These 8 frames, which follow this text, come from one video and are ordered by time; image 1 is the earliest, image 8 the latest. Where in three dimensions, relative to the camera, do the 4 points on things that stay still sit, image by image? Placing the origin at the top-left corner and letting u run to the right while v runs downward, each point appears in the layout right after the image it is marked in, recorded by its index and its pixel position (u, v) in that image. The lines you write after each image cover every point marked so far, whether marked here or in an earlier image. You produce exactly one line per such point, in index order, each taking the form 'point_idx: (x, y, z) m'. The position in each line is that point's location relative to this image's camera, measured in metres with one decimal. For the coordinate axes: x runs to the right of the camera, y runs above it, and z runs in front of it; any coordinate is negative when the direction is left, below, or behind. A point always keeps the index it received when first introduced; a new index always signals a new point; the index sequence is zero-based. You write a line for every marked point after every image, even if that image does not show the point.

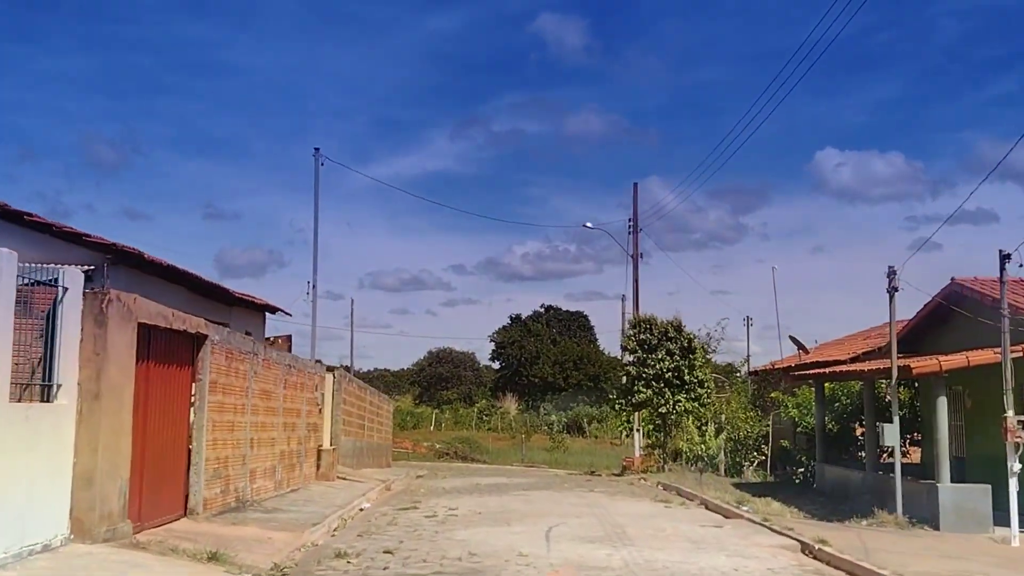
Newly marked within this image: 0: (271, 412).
0: (-3.4, -1.8, +19.5) m
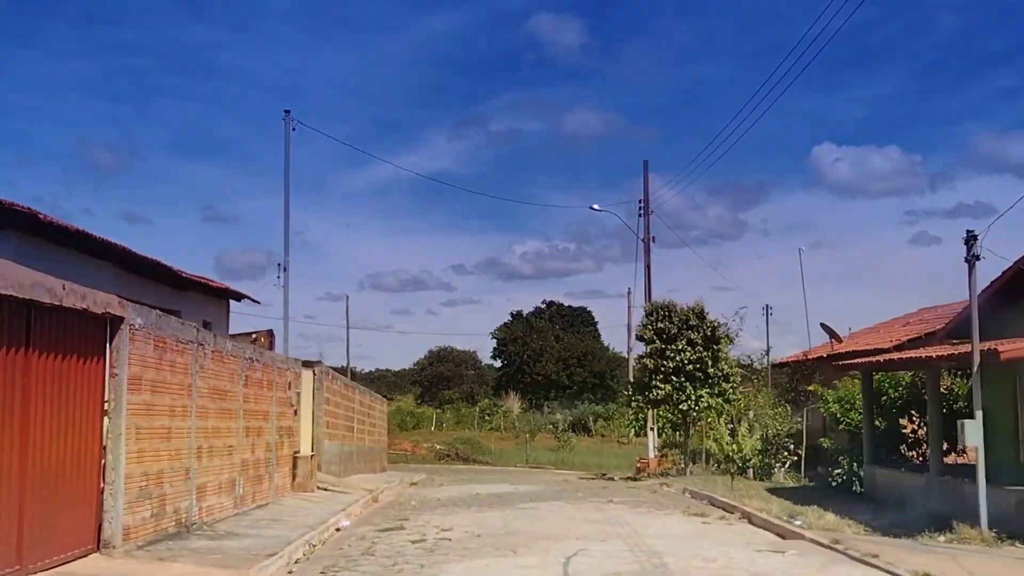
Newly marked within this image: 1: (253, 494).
0: (-3.4, -1.5, +16.3) m
1: (-3.4, -2.7, +18.0) m
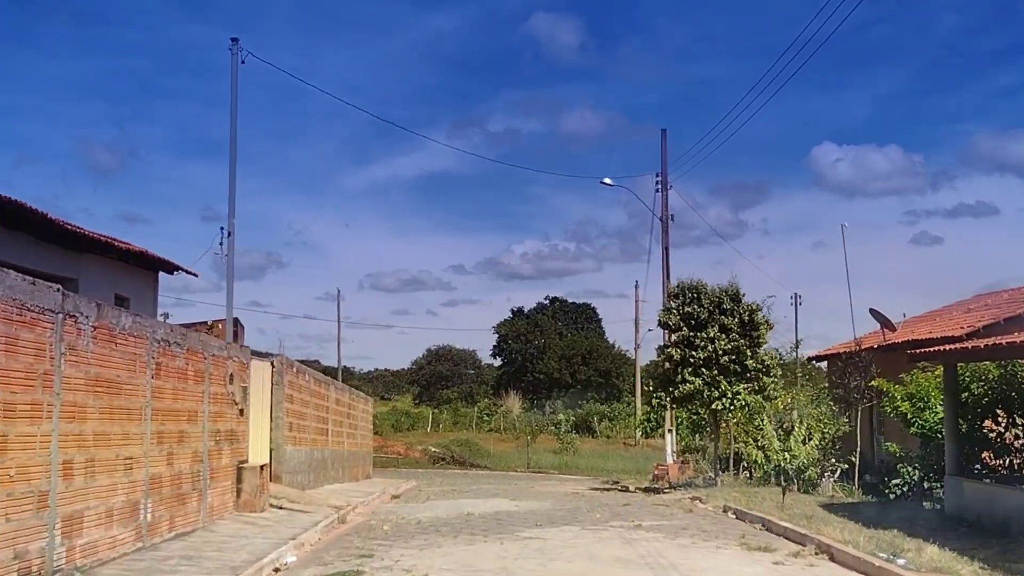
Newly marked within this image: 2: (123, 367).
0: (-3.4, -1.1, +12.0) m
1: (-3.4, -2.3, +13.7) m
2: (-3.4, -0.7, +11.9) m
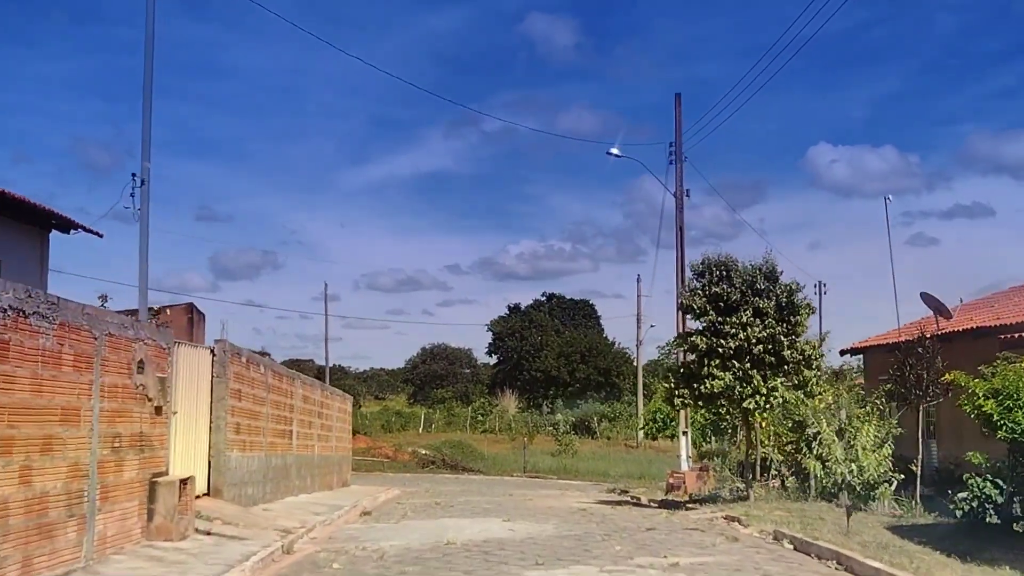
0: (-3.4, -0.7, +8.1) m
1: (-3.4, -1.9, +9.8) m
2: (-3.4, -0.3, +8.1) m
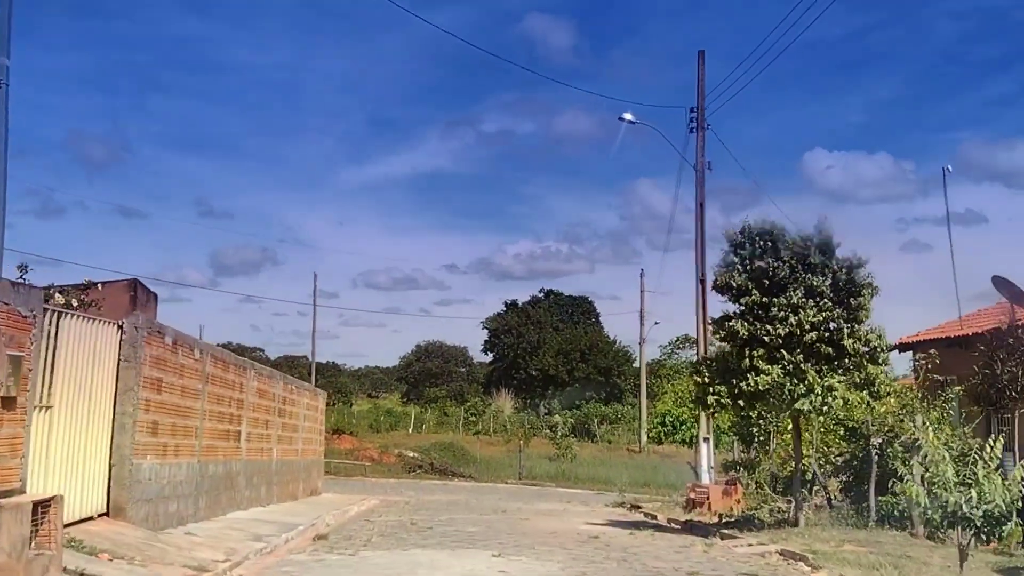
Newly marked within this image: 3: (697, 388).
0: (-3.4, -0.3, +4.1) m
1: (-3.5, -1.5, +5.9) m
2: (-3.4, +0.1, +4.1) m
3: (+2.4, -1.3, +17.4) m
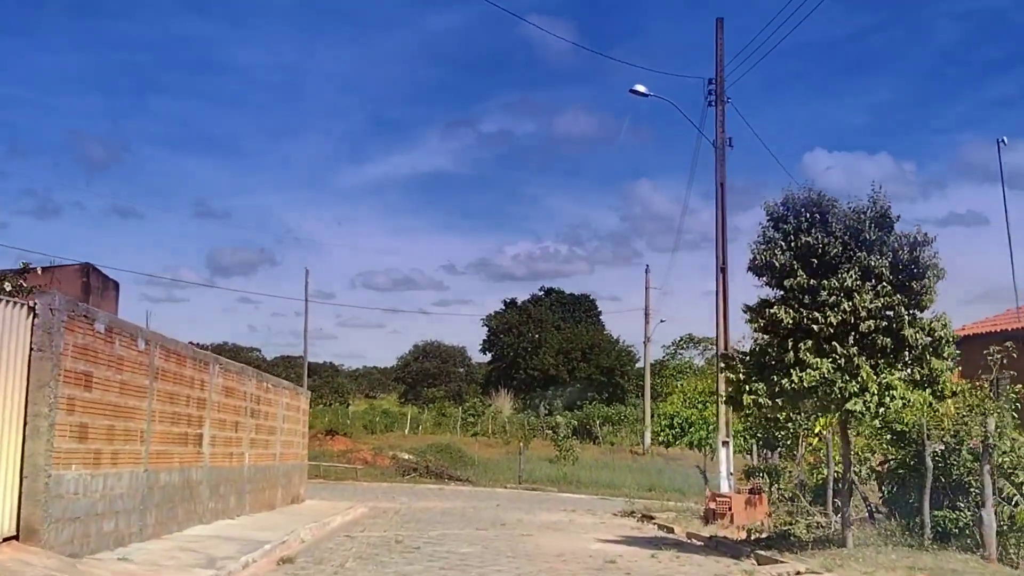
0: (-3.4, -0.1, +1.7) m
1: (-3.5, -1.3, +3.5) m
2: (-3.4, +0.3, +1.7) m
3: (+2.4, -1.1, +15.0) m
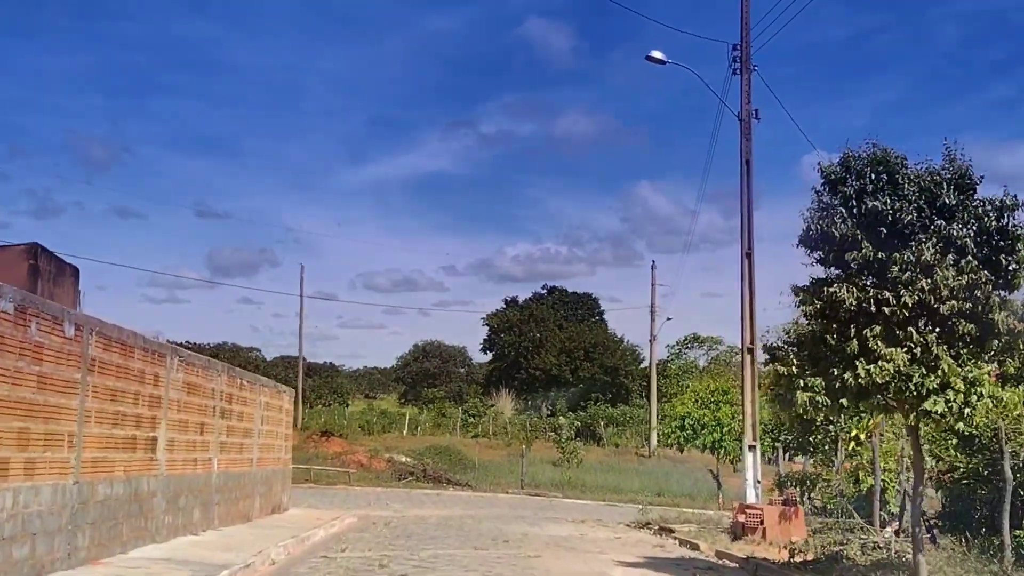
0: (-3.4, +0.1, -0.6) m
1: (-3.4, -1.1, +1.1) m
2: (-3.4, +0.5, -0.6) m
3: (+2.4, -0.8, +12.6) m
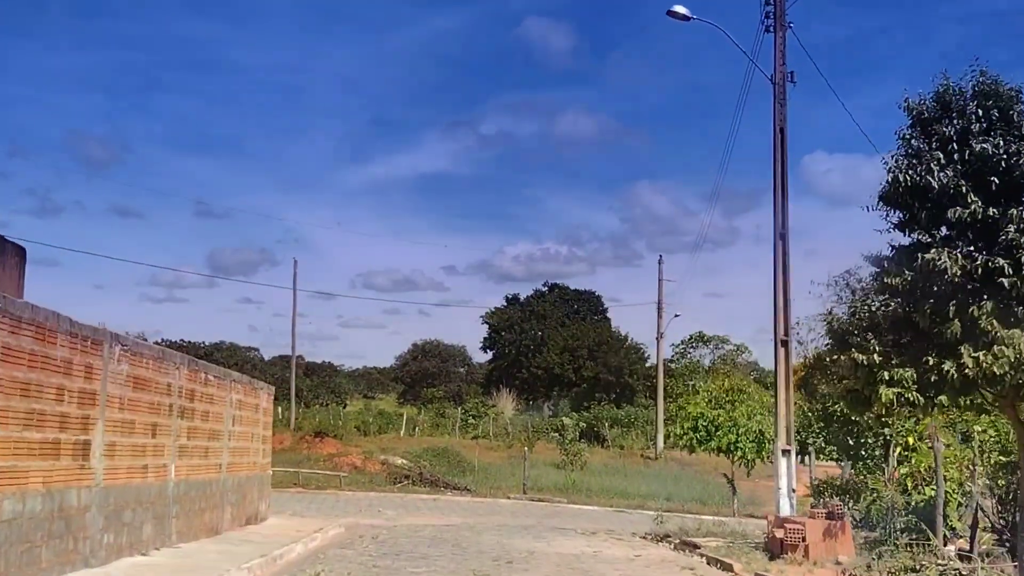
0: (-3.3, +0.3, -3.0) m
1: (-3.4, -0.9, -1.3) m
2: (-3.3, +0.8, -3.0) m
3: (+2.5, -0.6, +10.2) m
